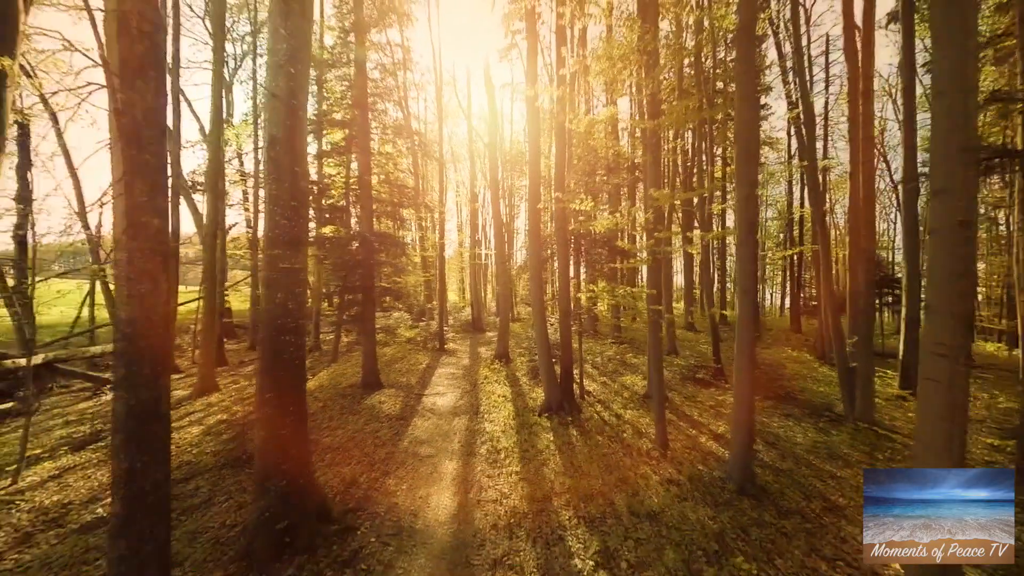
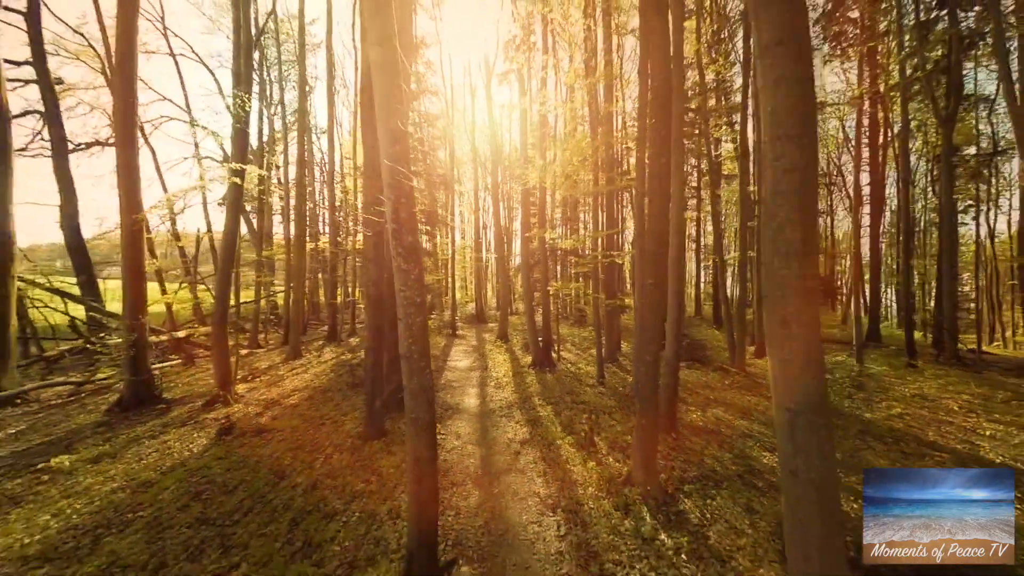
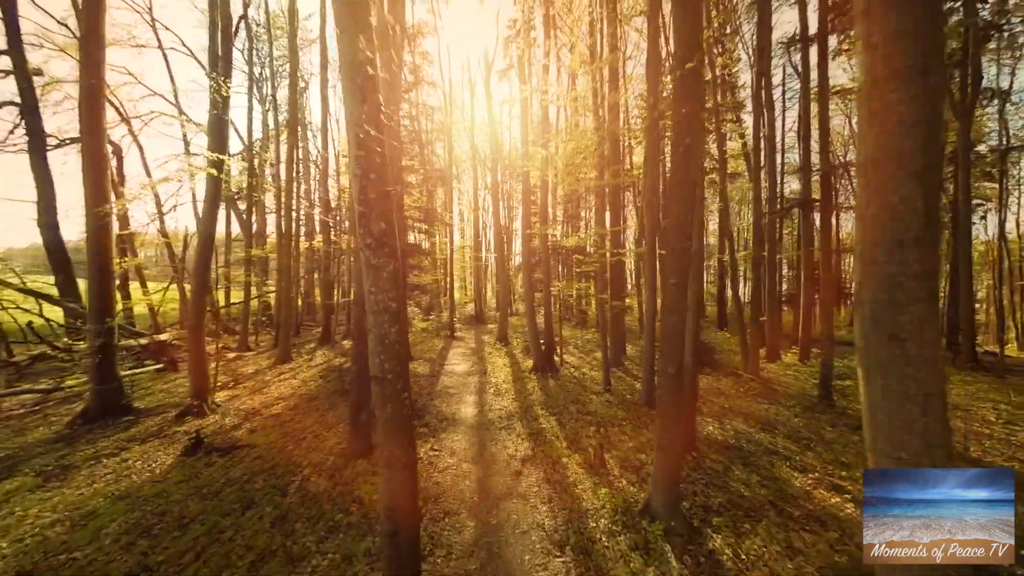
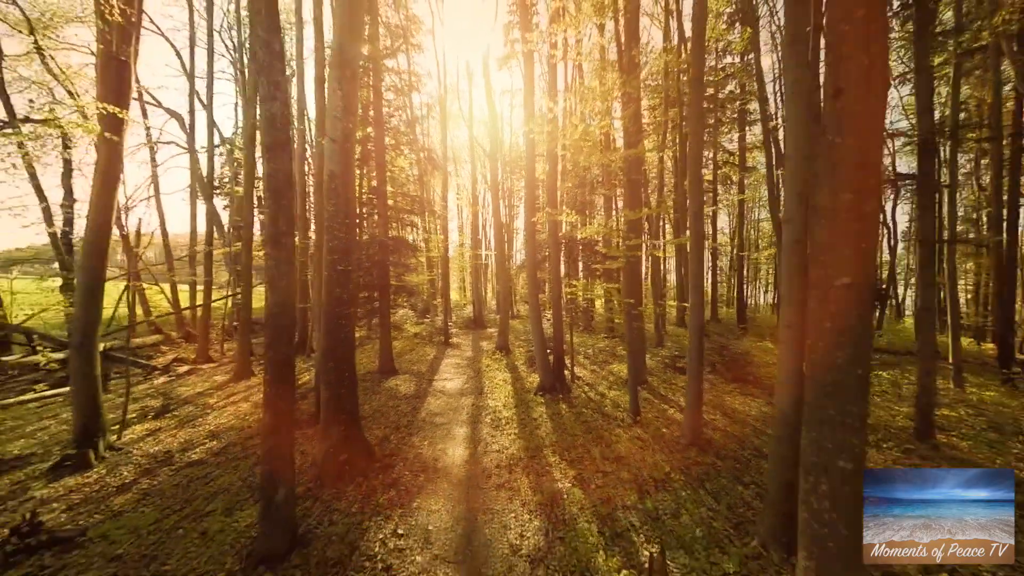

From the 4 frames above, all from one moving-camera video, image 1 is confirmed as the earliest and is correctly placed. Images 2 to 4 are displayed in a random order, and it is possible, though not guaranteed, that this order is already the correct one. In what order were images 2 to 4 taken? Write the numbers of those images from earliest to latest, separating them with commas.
4, 3, 2
